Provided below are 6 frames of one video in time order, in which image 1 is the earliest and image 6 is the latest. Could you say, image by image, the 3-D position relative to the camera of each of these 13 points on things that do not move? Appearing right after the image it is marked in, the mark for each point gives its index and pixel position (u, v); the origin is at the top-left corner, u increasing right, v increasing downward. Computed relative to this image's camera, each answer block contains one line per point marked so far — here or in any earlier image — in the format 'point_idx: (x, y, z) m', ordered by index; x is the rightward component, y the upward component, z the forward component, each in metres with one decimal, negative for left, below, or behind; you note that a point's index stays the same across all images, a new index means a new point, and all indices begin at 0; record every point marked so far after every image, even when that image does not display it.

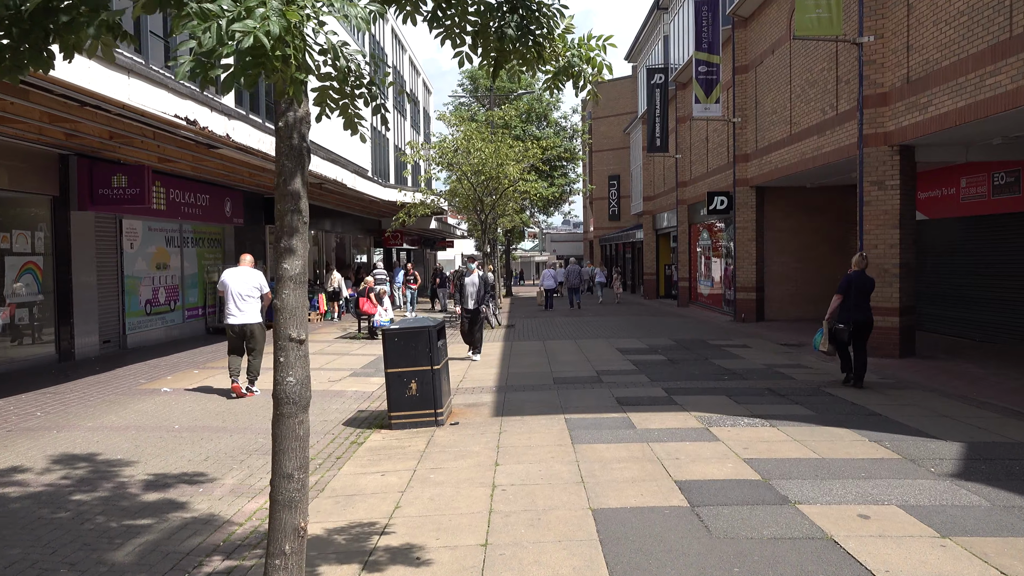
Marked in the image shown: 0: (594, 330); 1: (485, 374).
0: (+1.5, -0.8, +16.4) m
1: (-0.3, -1.0, +10.5) m
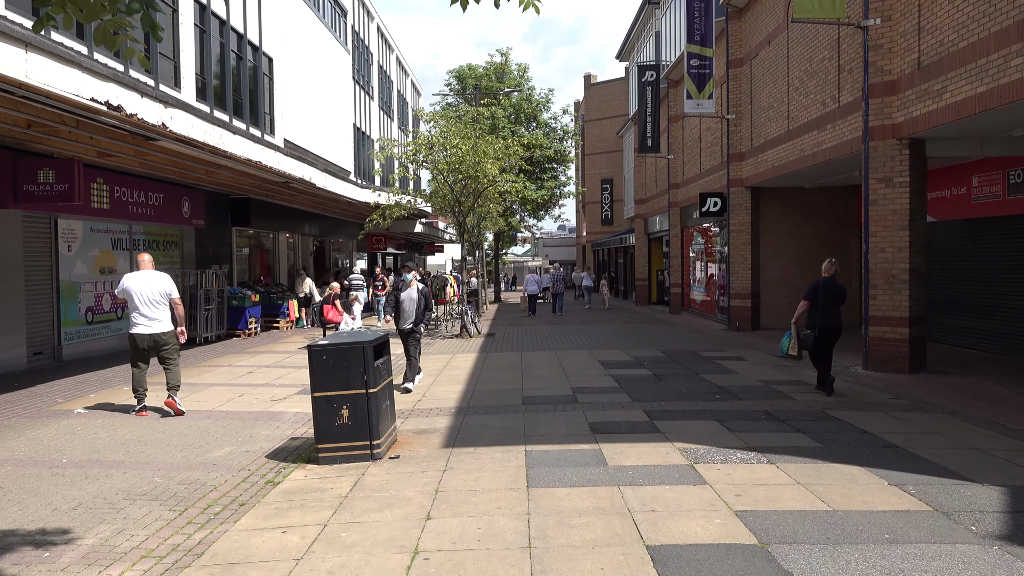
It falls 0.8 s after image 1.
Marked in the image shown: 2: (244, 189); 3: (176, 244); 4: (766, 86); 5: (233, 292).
0: (+1.2, -0.9, +15.3) m
1: (-0.7, -1.1, +9.4) m
2: (-5.2, +1.9, +17.1) m
3: (-6.1, +0.8, +16.0) m
4: (+4.6, +3.7, +16.2) m
5: (-5.2, -0.1, +16.7) m
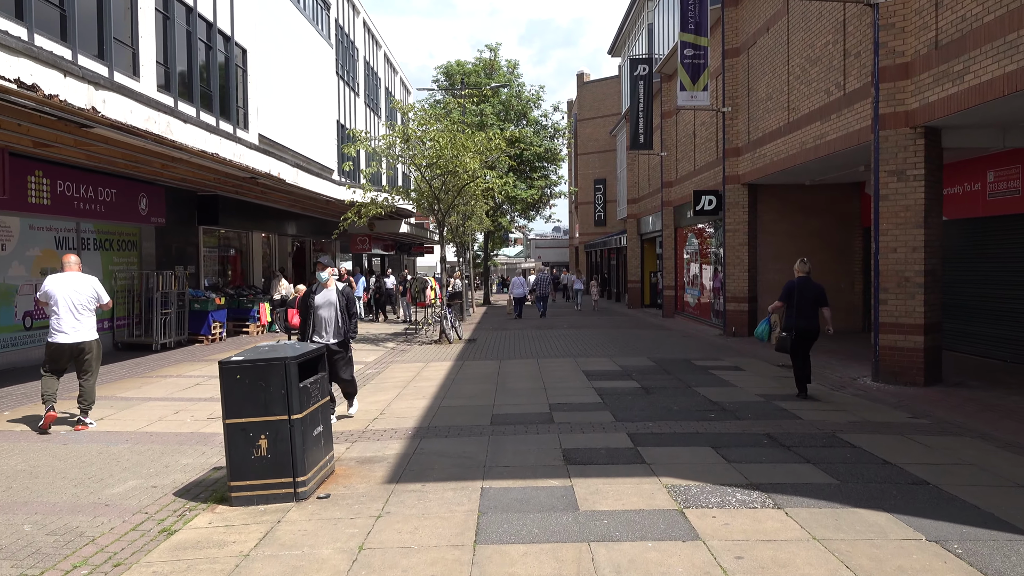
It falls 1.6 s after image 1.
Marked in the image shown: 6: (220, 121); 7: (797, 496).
0: (+0.8, -0.9, +14.3) m
1: (-0.9, -1.1, +8.3) m
2: (-5.5, +1.9, +16.1) m
3: (-6.4, +0.8, +15.0) m
4: (+4.3, +3.7, +15.3) m
5: (-5.6, -0.1, +15.6) m
6: (-6.4, +3.7, +19.6) m
7: (+1.5, -1.1, +4.8) m
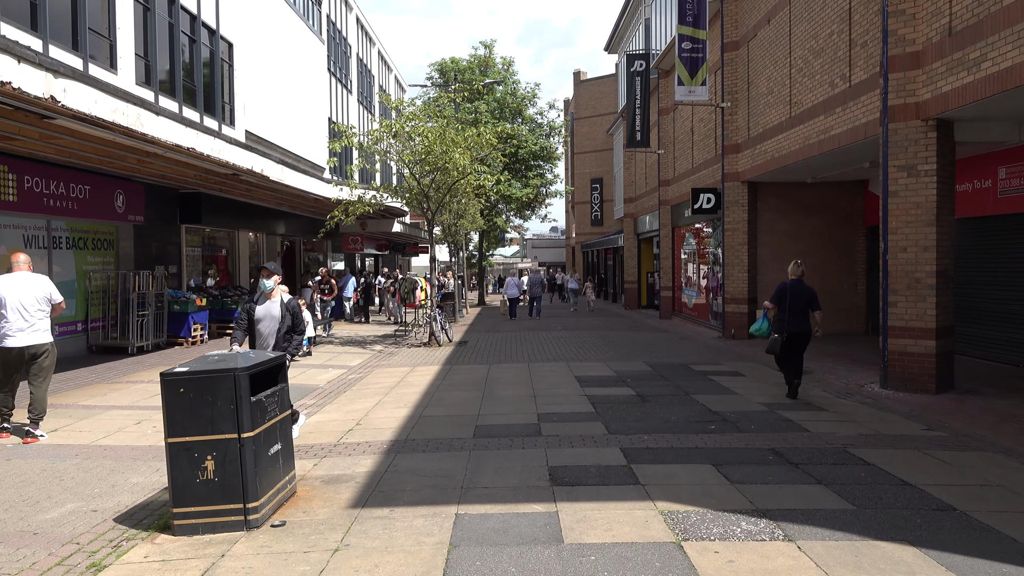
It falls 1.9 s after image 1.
0: (+0.7, -1.0, +13.8) m
1: (-1.1, -1.1, +7.8) m
2: (-5.6, +1.9, +15.5) m
3: (-6.6, +0.7, +14.4) m
4: (+4.2, +3.6, +14.7) m
5: (-5.7, -0.1, +15.0) m
6: (-6.6, +3.6, +19.0) m
7: (+1.4, -1.1, +4.3) m
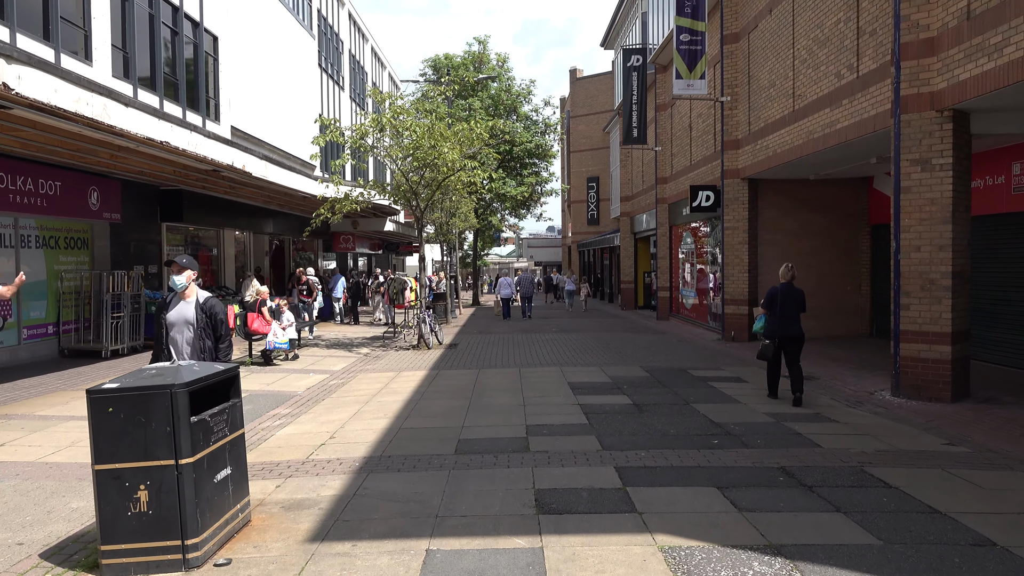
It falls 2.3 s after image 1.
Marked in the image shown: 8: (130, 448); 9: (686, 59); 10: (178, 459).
0: (+0.6, -1.0, +13.2) m
1: (-1.2, -1.2, +7.2) m
2: (-5.8, +1.8, +15.0) m
3: (-6.7, +0.7, +13.8) m
4: (+4.1, +3.6, +14.2) m
5: (-5.8, -0.1, +14.5) m
6: (-6.7, +3.6, +18.4) m
7: (+1.3, -1.2, +3.7) m
8: (-1.6, -0.7, +3.8) m
9: (+3.1, +4.1, +16.0) m
10: (-1.4, -0.7, +3.9) m
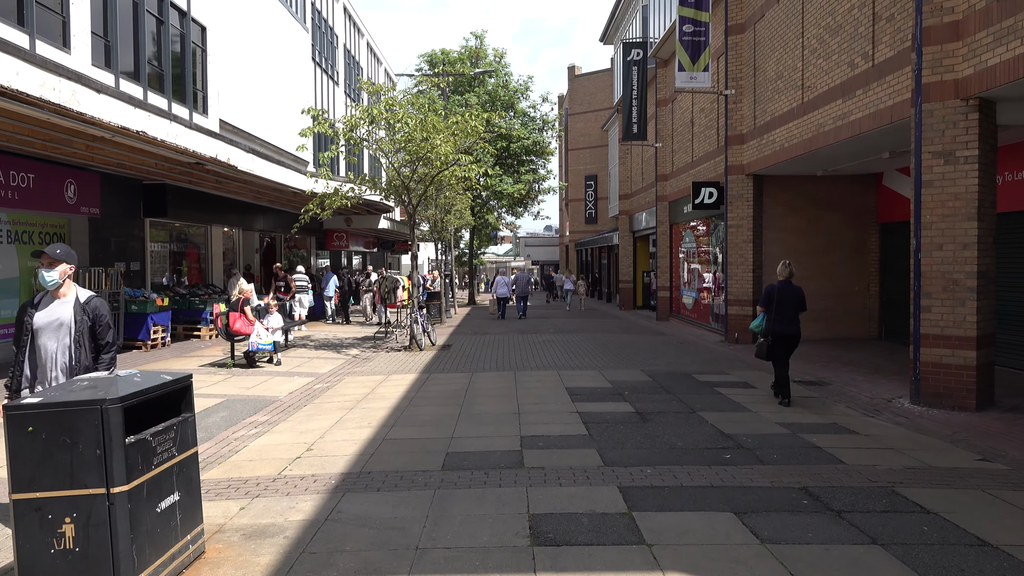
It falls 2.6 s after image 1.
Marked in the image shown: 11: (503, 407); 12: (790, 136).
0: (+0.5, -1.0, +12.7) m
1: (-1.2, -1.1, +6.7) m
2: (-5.8, +1.9, +14.4) m
3: (-6.8, +0.8, +13.2) m
4: (+4.0, +3.6, +13.6) m
5: (-5.9, -0.1, +13.9) m
6: (-6.8, +3.7, +17.8) m
7: (+1.3, -1.2, +3.2) m
8: (-1.7, -0.7, +3.3) m
9: (+3.1, +4.1, +15.5) m
10: (-1.5, -0.7, +3.3) m
11: (-0.1, -1.1, +8.1) m
12: (+4.0, +2.2, +12.7) m
